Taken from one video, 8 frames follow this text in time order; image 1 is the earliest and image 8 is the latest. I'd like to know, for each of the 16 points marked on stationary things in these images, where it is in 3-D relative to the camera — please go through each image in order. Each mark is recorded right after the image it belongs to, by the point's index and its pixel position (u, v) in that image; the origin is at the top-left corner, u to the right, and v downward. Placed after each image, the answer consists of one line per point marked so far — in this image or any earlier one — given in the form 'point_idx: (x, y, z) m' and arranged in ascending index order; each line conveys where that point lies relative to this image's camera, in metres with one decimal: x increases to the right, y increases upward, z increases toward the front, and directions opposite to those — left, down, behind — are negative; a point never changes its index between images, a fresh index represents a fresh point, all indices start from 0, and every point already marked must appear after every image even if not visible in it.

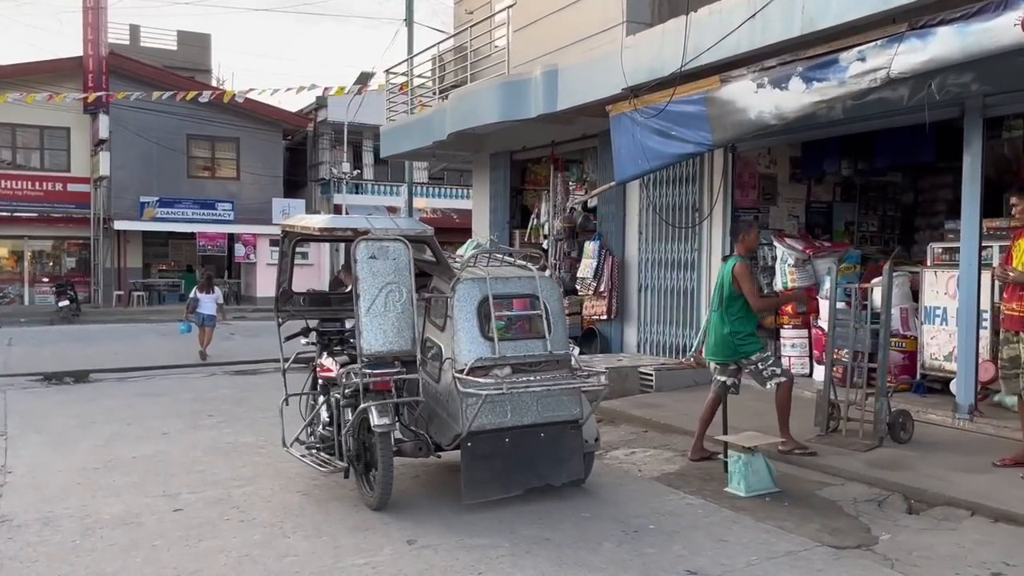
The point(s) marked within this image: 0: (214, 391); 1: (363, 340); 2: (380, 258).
0: (-3.8, -1.3, +11.3) m
1: (-0.8, -0.3, +4.7) m
2: (-0.7, +0.2, +4.8) m
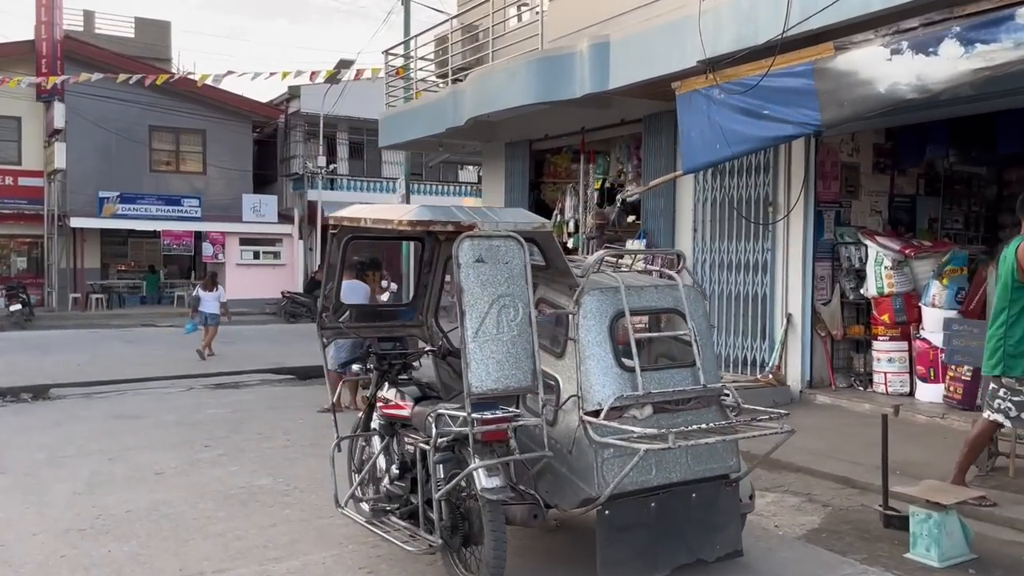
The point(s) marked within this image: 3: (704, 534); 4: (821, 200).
0: (-3.5, -1.4, +9.9) m
1: (-0.2, -0.3, +3.4) m
2: (-0.1, +0.1, +3.5) m
3: (+0.8, -1.1, +3.9) m
4: (+2.7, +0.8, +7.7) m
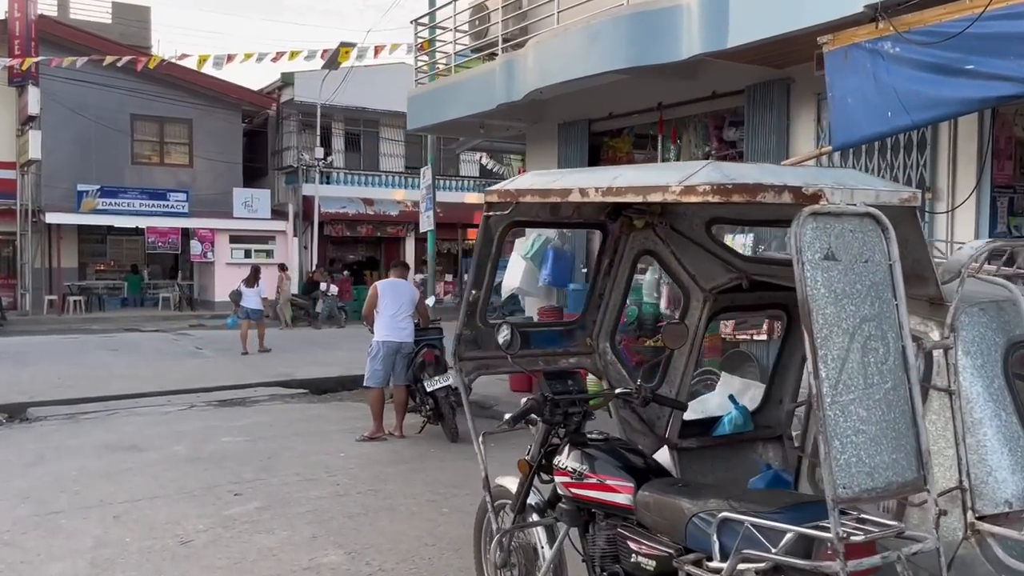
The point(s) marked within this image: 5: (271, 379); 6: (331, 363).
0: (-2.8, -1.4, +8.3) m
1: (+0.7, -0.4, +1.9) m
2: (+0.8, +0.1, +2.0) m
3: (+1.7, -1.1, +2.4) m
4: (+3.4, +0.7, +6.2) m
5: (-3.5, -1.3, +12.9) m
6: (-3.0, -1.2, +14.4) m
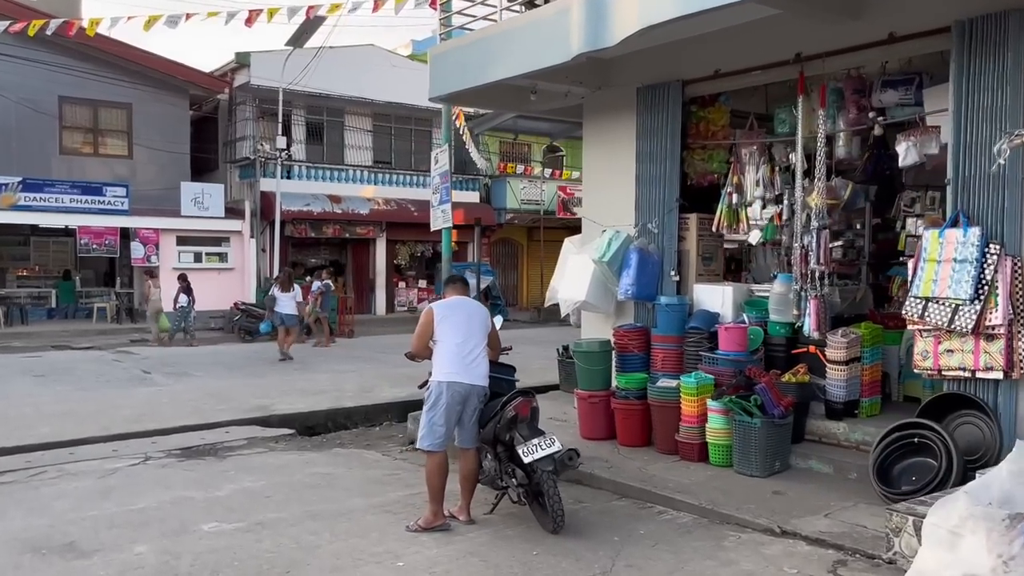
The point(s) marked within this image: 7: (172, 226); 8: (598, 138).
0: (-2.1, -1.5, +5.7) m
1: (+1.8, -0.5, -0.4) m
2: (+1.9, 0.0, -0.3) m
3: (+2.8, -1.2, +0.1) m
4: (+4.3, +0.6, +4.1) m
5: (-3.1, -1.5, +10.3) m
6: (-2.6, -1.4, +11.7) m
7: (-7.7, +1.4, +19.8) m
8: (+0.8, +1.4, +8.5) m
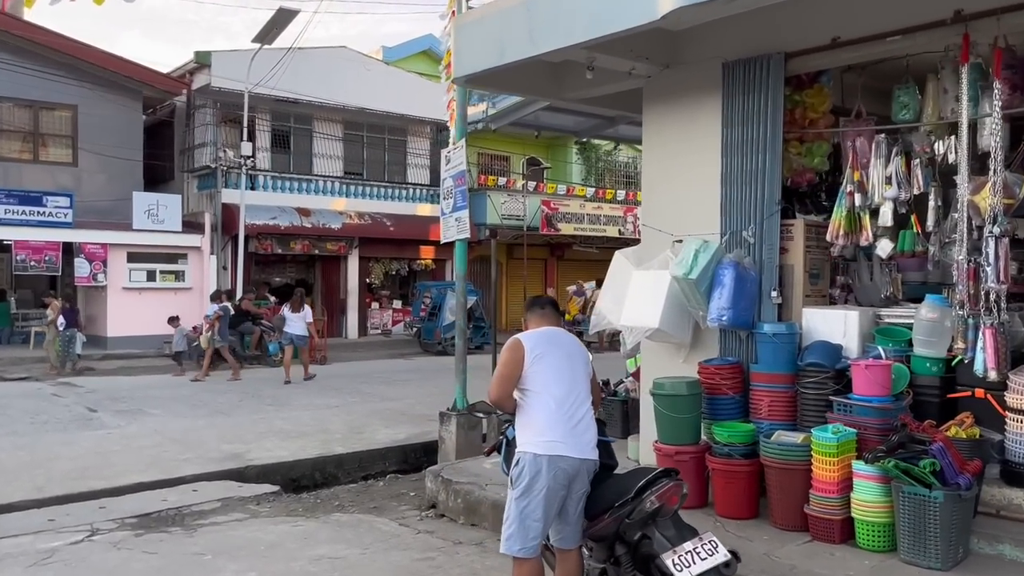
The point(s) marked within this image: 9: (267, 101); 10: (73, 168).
0: (-1.6, -1.7, +3.9) m
1: (+2.7, -0.5, -2.0) m
2: (+2.7, 0.0, -1.9) m
3: (+3.6, -1.2, -1.4) m
4: (+4.9, +0.6, +2.7) m
5: (-2.8, -1.7, +8.4) m
6: (-2.4, -1.6, +9.9) m
7: (-7.9, +0.9, +17.8) m
8: (+1.2, +1.3, +6.9) m
9: (-5.5, +4.2, +20.0) m
10: (-9.0, +2.5, +18.1) m
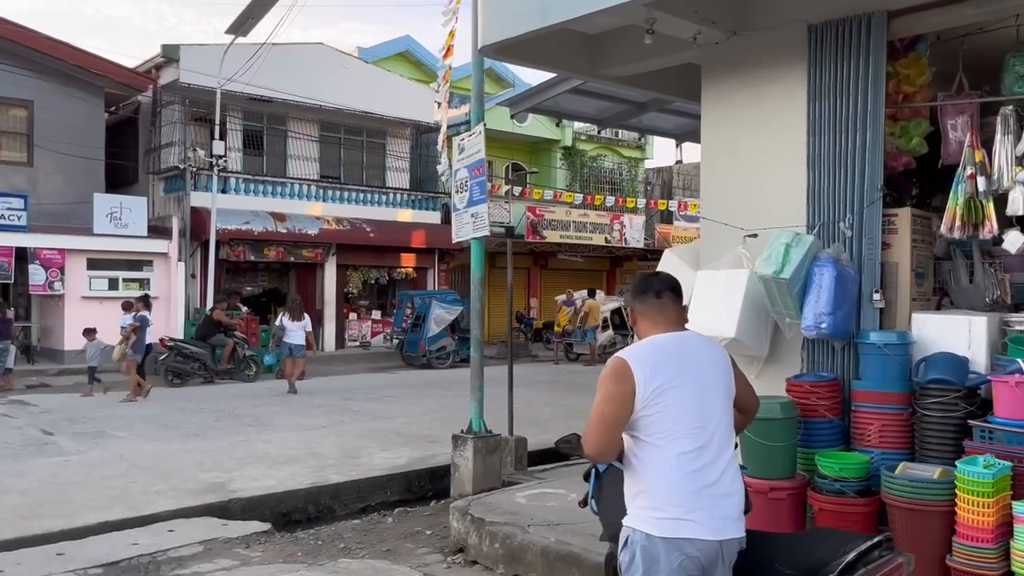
0: (-1.2, -1.6, +2.8) m
1: (+3.3, -0.3, -2.9) m
2: (+3.3, +0.1, -2.8) m
3: (+4.2, -1.1, -2.3) m
4: (+5.3, +0.6, +1.9) m
5: (-2.6, -1.8, +7.3) m
6: (-2.3, -1.7, +8.8) m
7: (-8.0, +0.8, +16.4) m
8: (+1.4, +1.2, +6.0) m
9: (-5.8, +4.0, +18.8) m
10: (-9.1, +2.3, +16.7) m
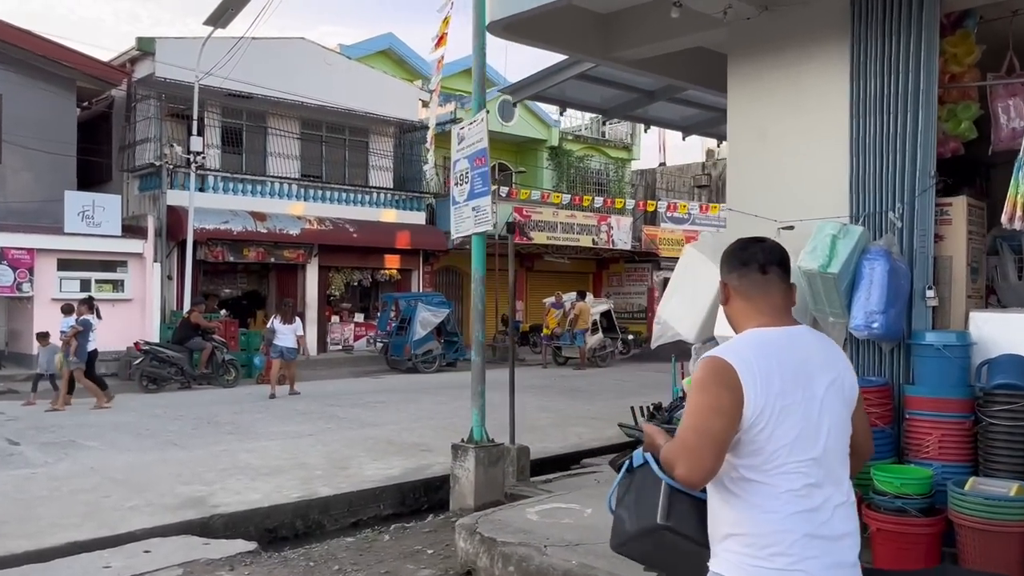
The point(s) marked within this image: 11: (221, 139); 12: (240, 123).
0: (-1.0, -1.6, +2.2) m
1: (+3.6, -0.3, -3.3) m
2: (+3.6, +0.1, -3.2) m
3: (+4.5, -1.0, -2.7) m
4: (+5.5, +0.6, +1.5) m
5: (-2.6, -1.7, +6.7) m
6: (-2.3, -1.7, +8.2) m
7: (-8.2, +0.7, +15.7) m
8: (+1.5, +1.2, +5.5) m
9: (-6.0, +4.0, +18.1) m
10: (-9.3, +2.3, +16.0) m
11: (-6.1, +3.1, +18.6) m
12: (-5.8, +3.5, +18.8) m
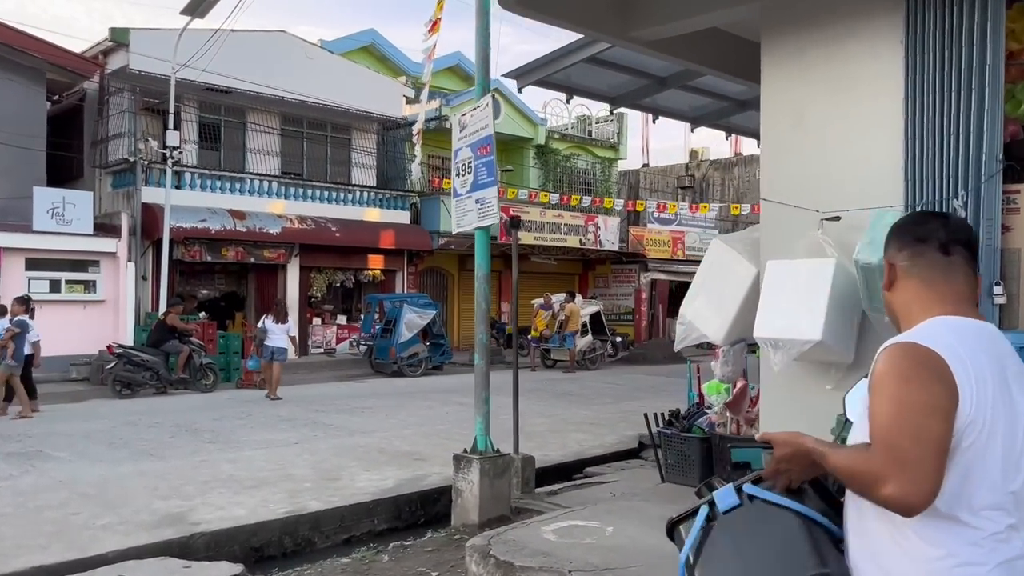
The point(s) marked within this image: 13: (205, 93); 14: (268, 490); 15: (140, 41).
0: (-0.8, -1.6, +1.7) m
1: (+3.9, -0.3, -3.7) m
2: (+3.9, +0.2, -3.6) m
3: (+4.8, -1.0, -3.1) m
4: (+5.7, +0.7, +1.1) m
5: (-2.5, -1.7, +6.1) m
6: (-2.3, -1.7, +7.6) m
7: (-8.4, +0.7, +15.0) m
8: (+1.6, +1.3, +5.0) m
9: (-6.3, +4.0, +17.5) m
10: (-9.5, +2.3, +15.2) m
11: (-6.3, +3.1, +17.9) m
12: (-6.0, +3.5, +18.1) m
13: (-6.1, +3.9, +17.7) m
14: (-2.0, -1.7, +7.4) m
15: (-7.0, +4.7, +16.6) m
